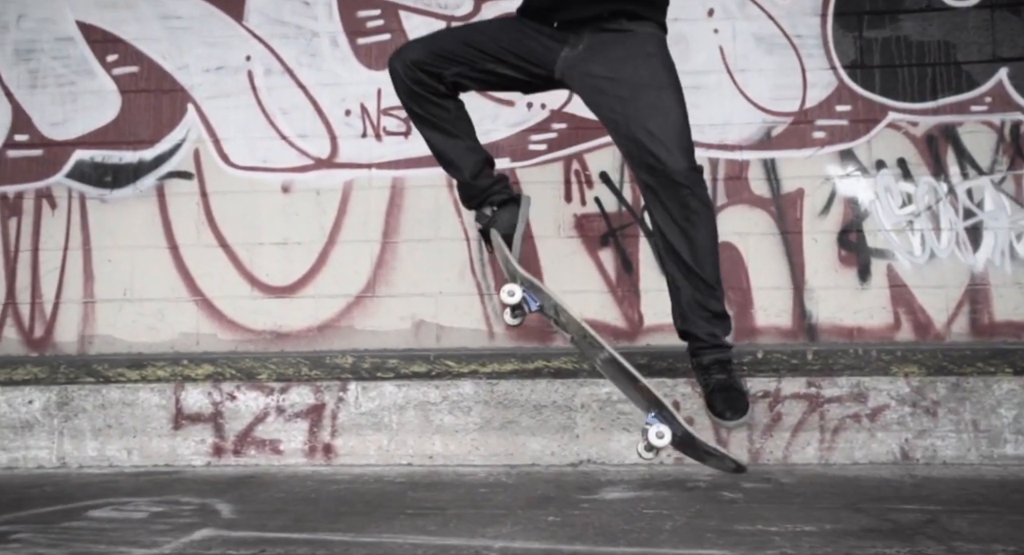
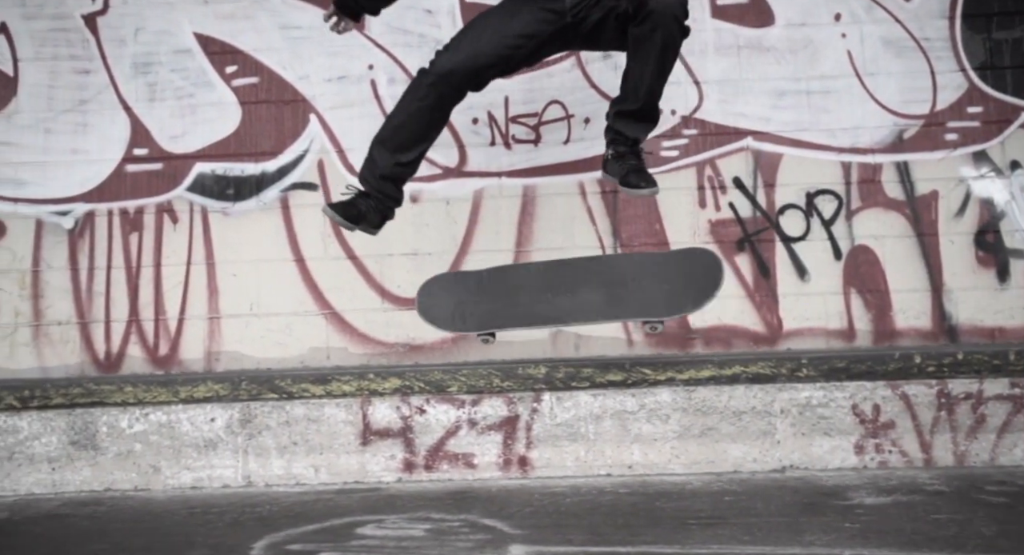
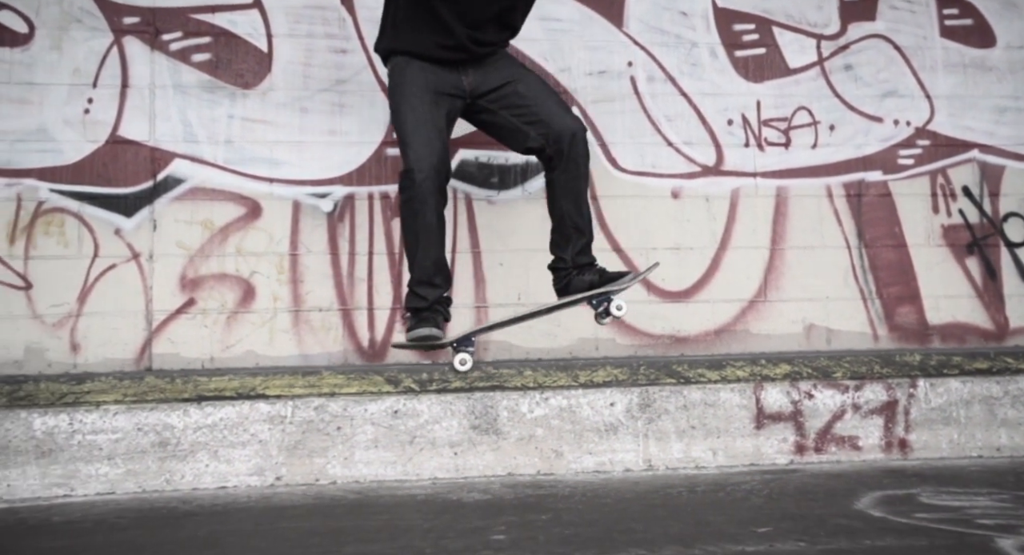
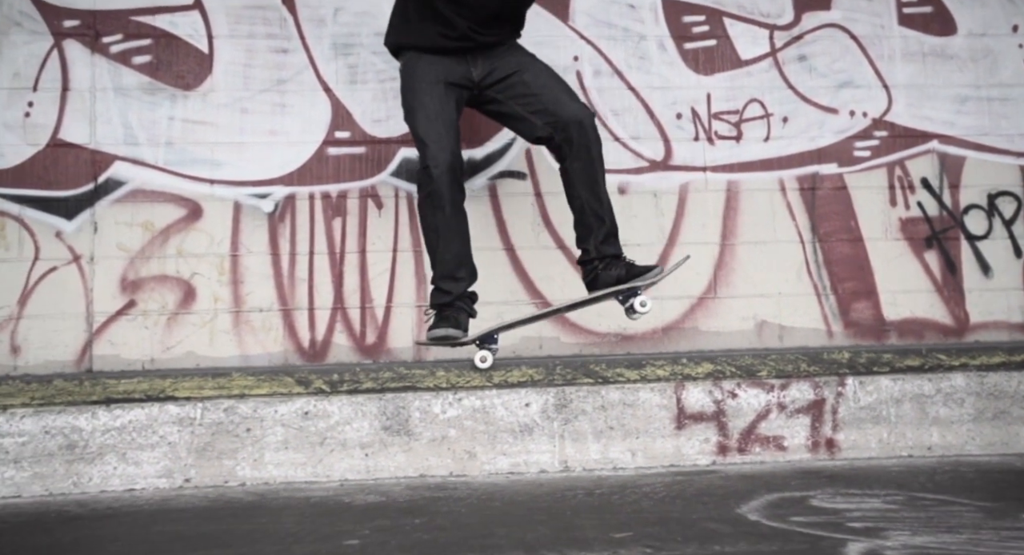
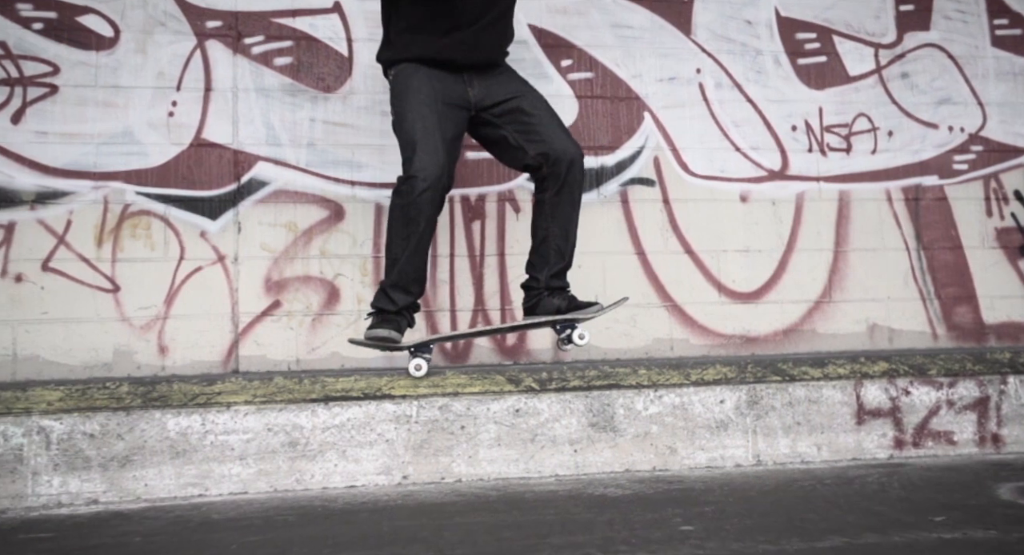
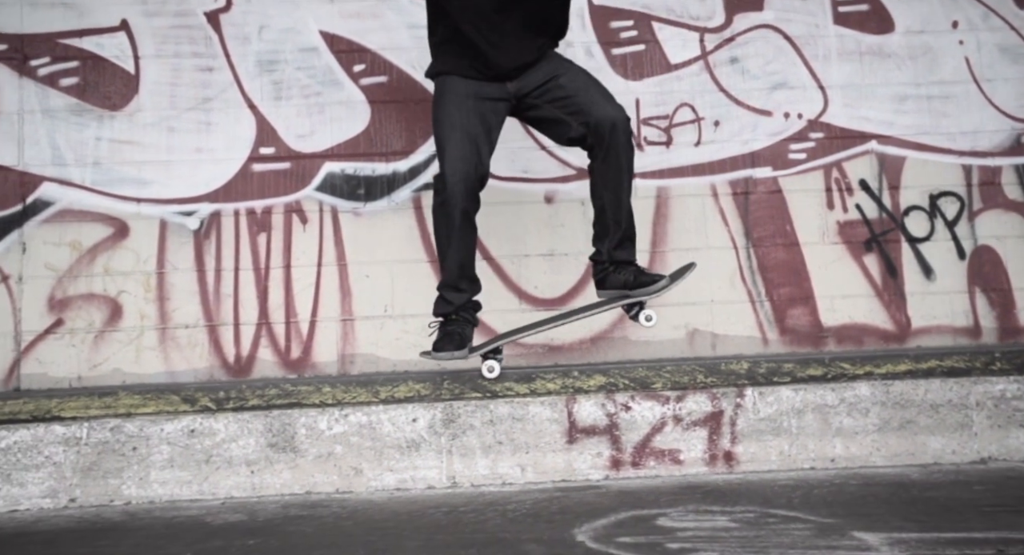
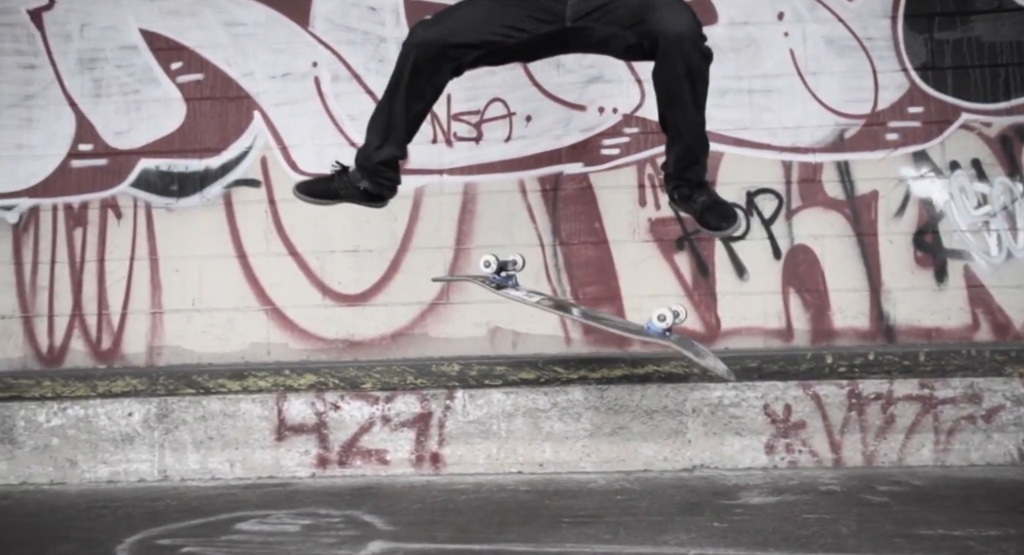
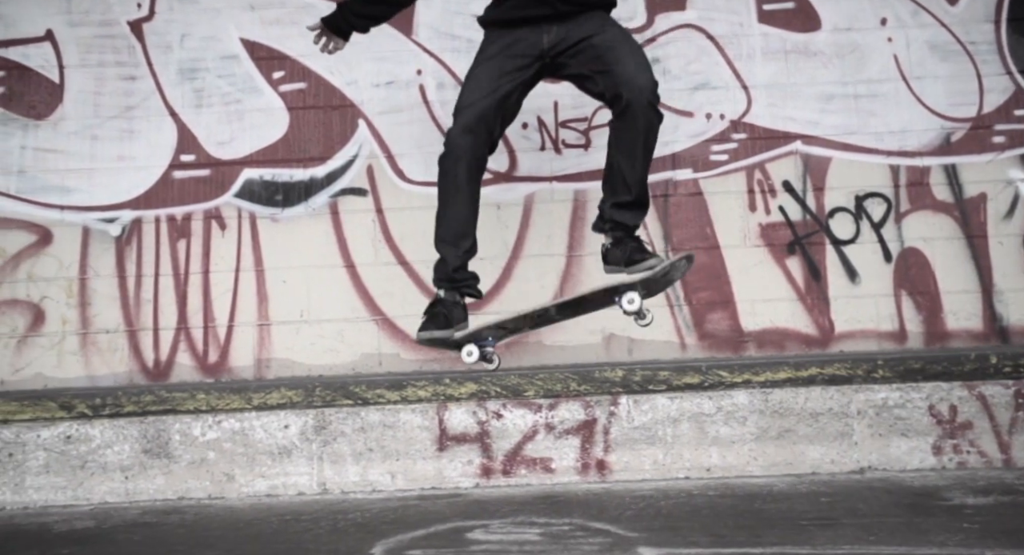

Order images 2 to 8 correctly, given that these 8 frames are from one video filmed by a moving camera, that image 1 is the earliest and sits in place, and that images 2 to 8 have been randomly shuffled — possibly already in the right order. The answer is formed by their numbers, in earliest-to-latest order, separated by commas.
7, 2, 8, 6, 4, 3, 5
